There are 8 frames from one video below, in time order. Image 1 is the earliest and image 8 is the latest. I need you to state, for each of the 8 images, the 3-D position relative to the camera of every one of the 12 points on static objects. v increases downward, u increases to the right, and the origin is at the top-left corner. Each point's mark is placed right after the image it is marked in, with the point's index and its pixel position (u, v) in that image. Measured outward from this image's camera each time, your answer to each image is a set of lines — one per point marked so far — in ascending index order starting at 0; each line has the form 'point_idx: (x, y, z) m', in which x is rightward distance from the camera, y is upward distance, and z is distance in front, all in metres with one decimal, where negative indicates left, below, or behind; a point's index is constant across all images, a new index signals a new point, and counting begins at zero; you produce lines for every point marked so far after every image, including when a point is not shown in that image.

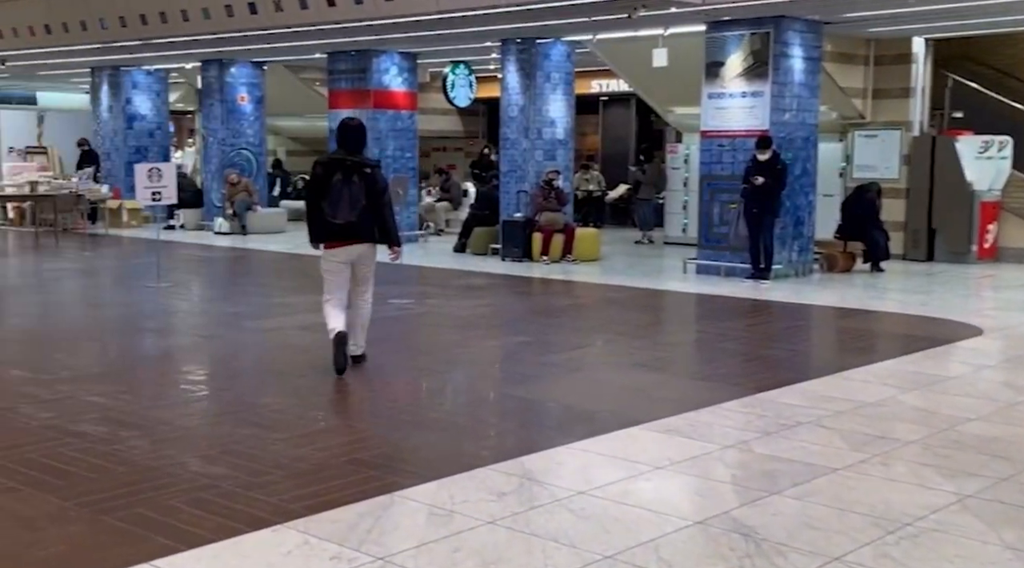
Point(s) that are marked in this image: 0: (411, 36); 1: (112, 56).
0: (-1.2, +3.1, +12.8) m
1: (-6.0, +3.4, +15.5) m
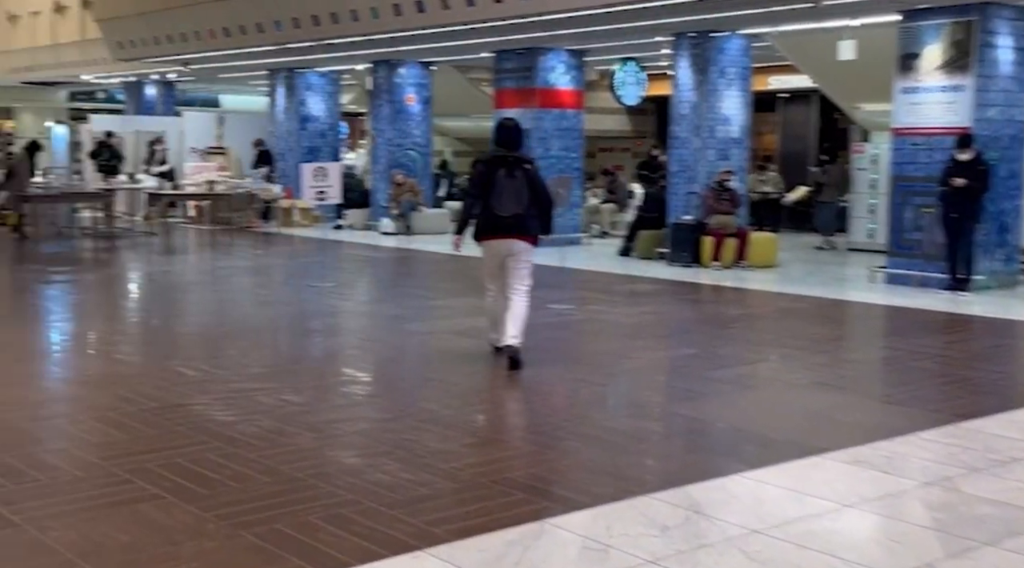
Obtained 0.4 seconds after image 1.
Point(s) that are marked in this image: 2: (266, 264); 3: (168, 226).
0: (+0.8, +3.0, +12.4) m
1: (-3.4, +3.5, +15.8) m
2: (-2.9, +0.2, +12.2) m
3: (-5.5, +0.9, +16.4) m
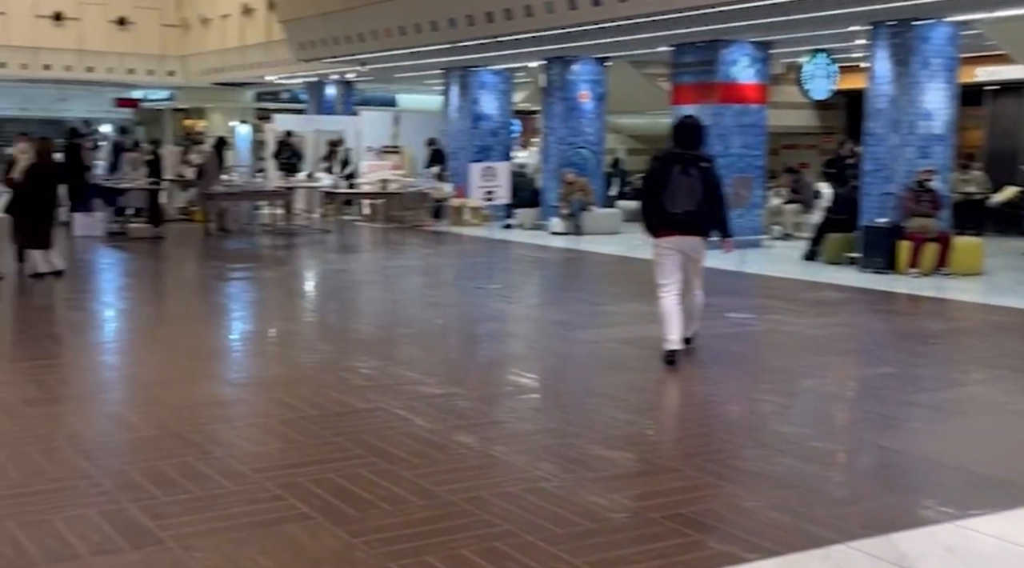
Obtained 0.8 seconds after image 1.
0: (+2.8, +2.9, +11.7) m
1: (-0.8, +3.5, +15.8) m
2: (-0.9, +0.2, +12.1) m
3: (-2.7, +0.9, +16.6) m
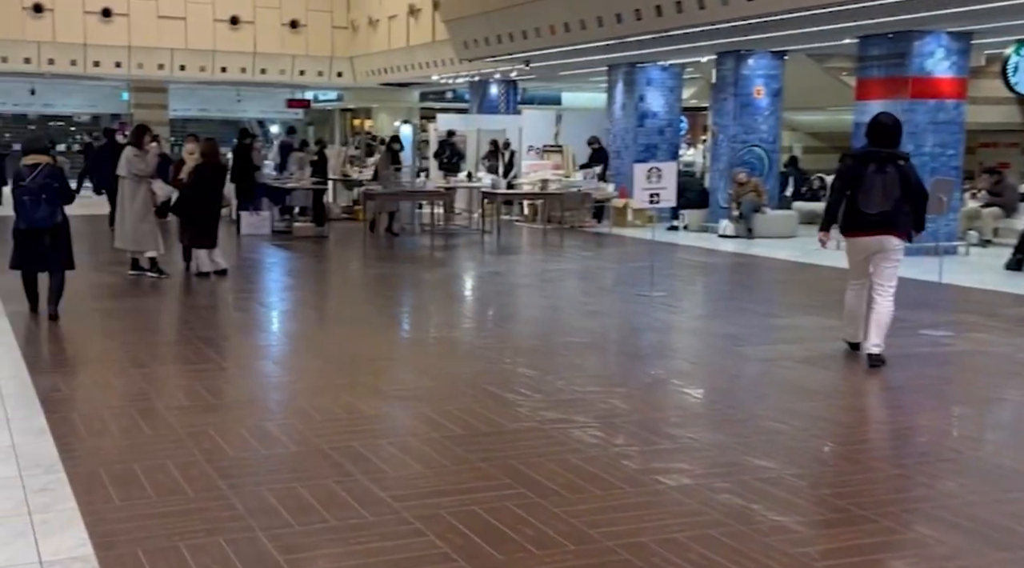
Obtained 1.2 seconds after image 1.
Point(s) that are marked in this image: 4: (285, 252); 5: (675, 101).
0: (+4.6, +2.8, +10.7) m
1: (+1.7, +3.4, +15.3) m
2: (+1.0, +0.2, +11.6) m
3: (-0.2, +0.9, +16.4) m
4: (-2.7, +0.4, +12.3) m
5: (+2.7, +3.0, +17.2) m
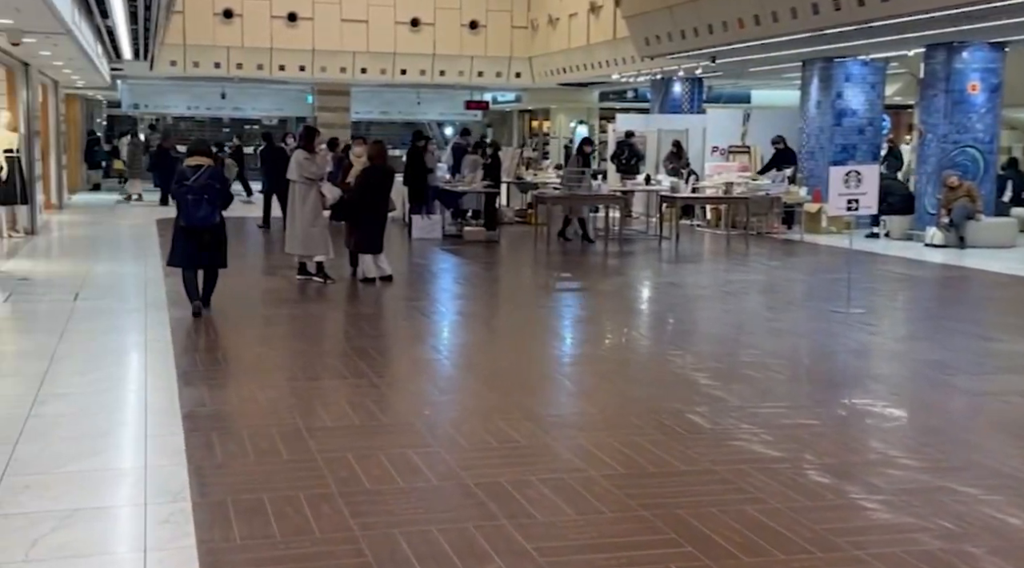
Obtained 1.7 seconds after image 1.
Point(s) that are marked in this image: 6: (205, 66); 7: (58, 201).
0: (+6.3, +2.6, +9.2) m
1: (+4.3, +3.3, +14.2) m
2: (+2.8, +0.1, +10.7) m
3: (+2.6, +0.8, +15.6) m
4: (-0.7, +0.3, +12.1) m
5: (+5.6, +2.9, +16.0) m
6: (-5.4, +3.8, +18.3) m
7: (-7.3, +1.3, +16.5) m
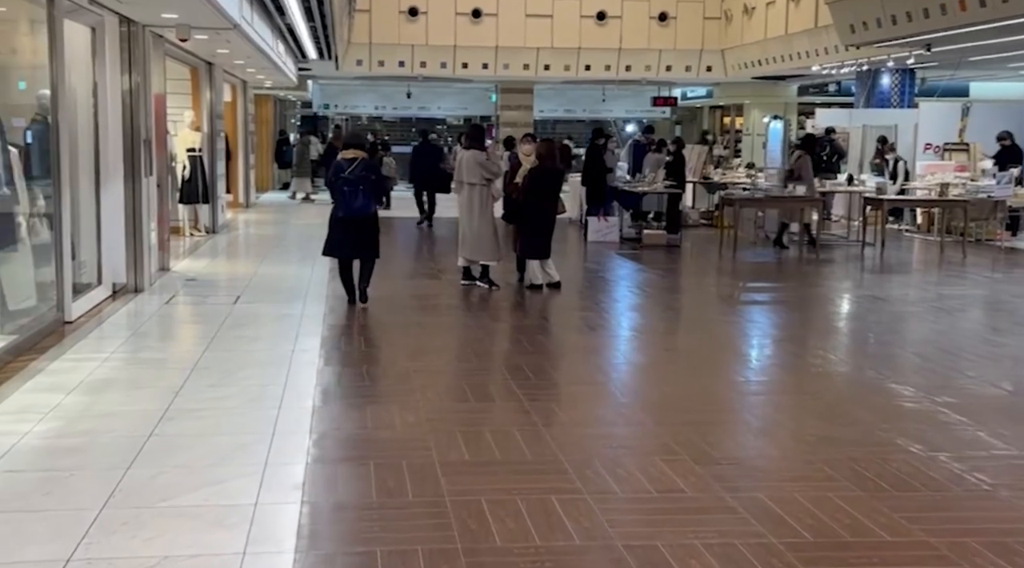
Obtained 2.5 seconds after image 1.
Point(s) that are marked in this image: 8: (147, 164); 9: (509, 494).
0: (+7.7, +2.4, +7.2) m
1: (+6.6, +3.1, +12.5) m
2: (+4.5, -0.1, +9.4) m
3: (+5.2, +0.7, +14.3) m
4: (+1.3, +0.2, +11.3) m
5: (+8.2, +2.7, +14.0) m
6: (-2.1, +3.9, +18.3) m
7: (-4.4, +1.4, +16.9) m
8: (-2.9, +1.0, +8.1) m
9: (0.0, -0.8, +3.8) m
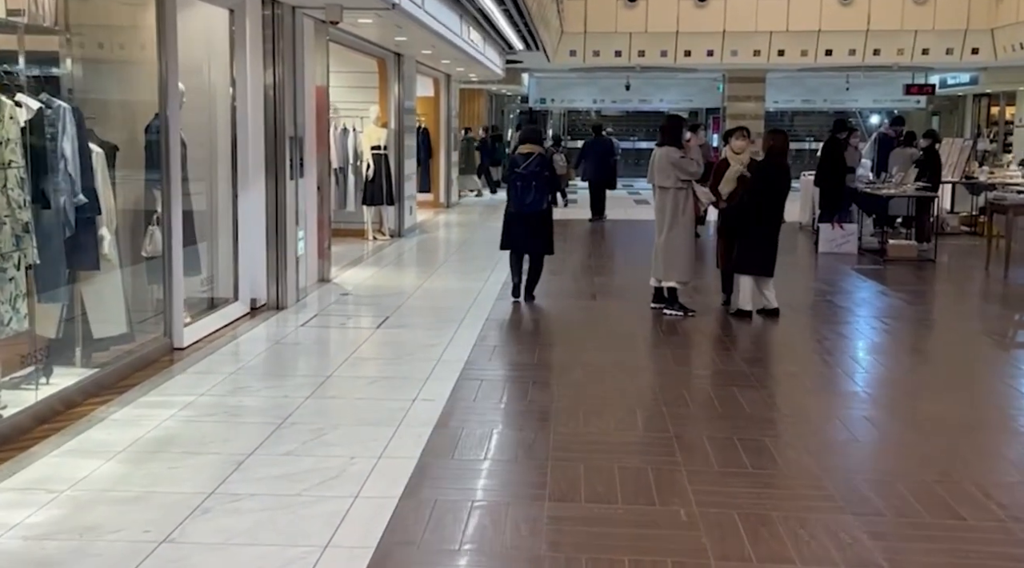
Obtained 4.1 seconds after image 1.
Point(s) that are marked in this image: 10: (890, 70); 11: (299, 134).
0: (+8.7, +2.0, +3.9) m
1: (+8.8, +2.7, +9.3) m
2: (+6.0, -0.4, +6.8) m
3: (+7.7, +0.3, +11.4) m
4: (+3.3, 0.0, +9.4) m
5: (+10.7, +2.3, +10.5) m
6: (+1.5, +3.7, +16.9) m
7: (-1.0, +1.3, +16.0) m
8: (-1.5, +0.8, +7.2) m
9: (+0.3, -1.0, +2.4) m
10: (+7.1, +4.0, +19.5) m
11: (-1.5, +1.0, +7.3) m
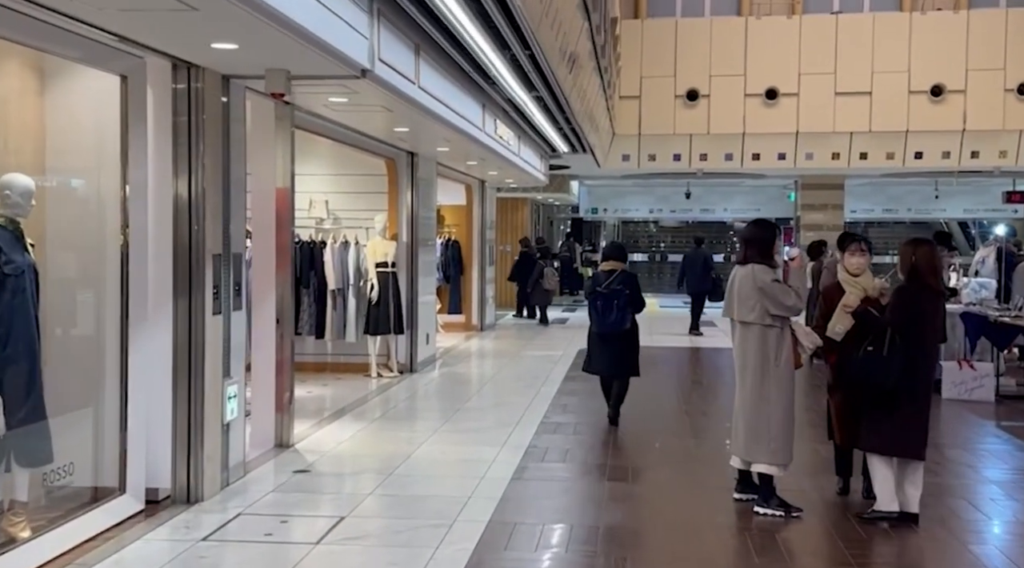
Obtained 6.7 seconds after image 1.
0: (+8.6, +1.5, +1.4) m
1: (+9.0, +1.6, +6.9) m
2: (+6.0, -1.2, +4.2) m
3: (+8.0, -1.0, +8.7) m
4: (+3.5, -1.1, +7.0) m
5: (+10.9, +1.0, +7.8) m
6: (+2.2, +1.8, +14.9) m
7: (-0.4, -0.5, +13.9) m
8: (-1.4, 0.0, +5.1) m
9: (+0.1, -1.3, 0.0) m
10: (+7.9, +1.8, +17.2) m
11: (-1.4, +0.2, +5.2) m
